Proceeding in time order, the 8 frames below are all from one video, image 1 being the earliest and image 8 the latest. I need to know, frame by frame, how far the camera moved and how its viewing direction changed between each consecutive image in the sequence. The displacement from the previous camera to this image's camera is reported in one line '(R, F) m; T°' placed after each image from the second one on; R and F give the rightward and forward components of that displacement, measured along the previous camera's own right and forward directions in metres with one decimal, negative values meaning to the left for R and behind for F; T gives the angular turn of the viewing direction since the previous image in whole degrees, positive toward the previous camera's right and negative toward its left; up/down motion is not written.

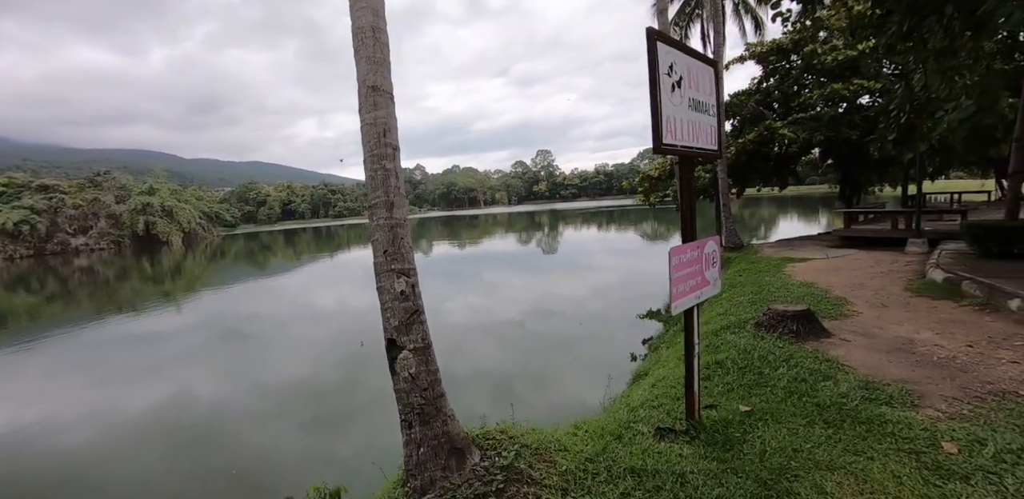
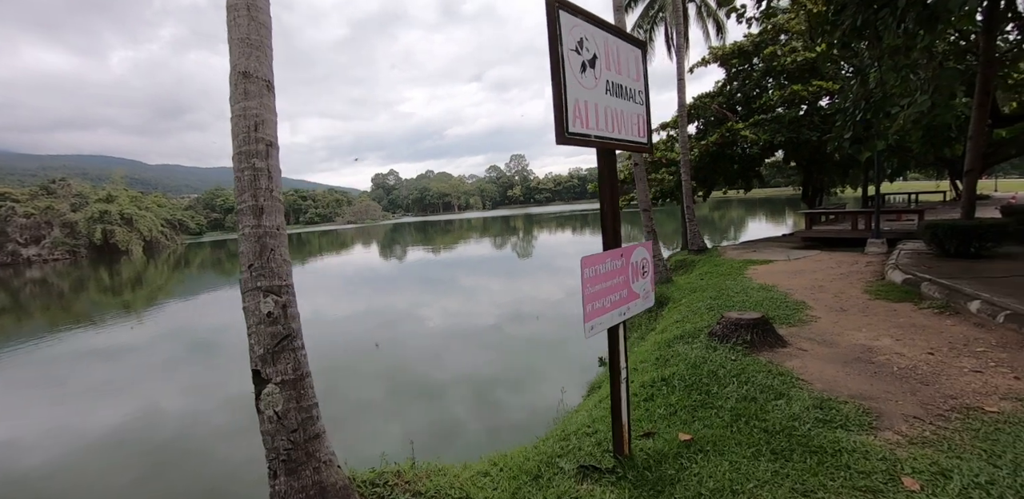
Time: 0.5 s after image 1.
(+0.4, +0.4) m; +3°
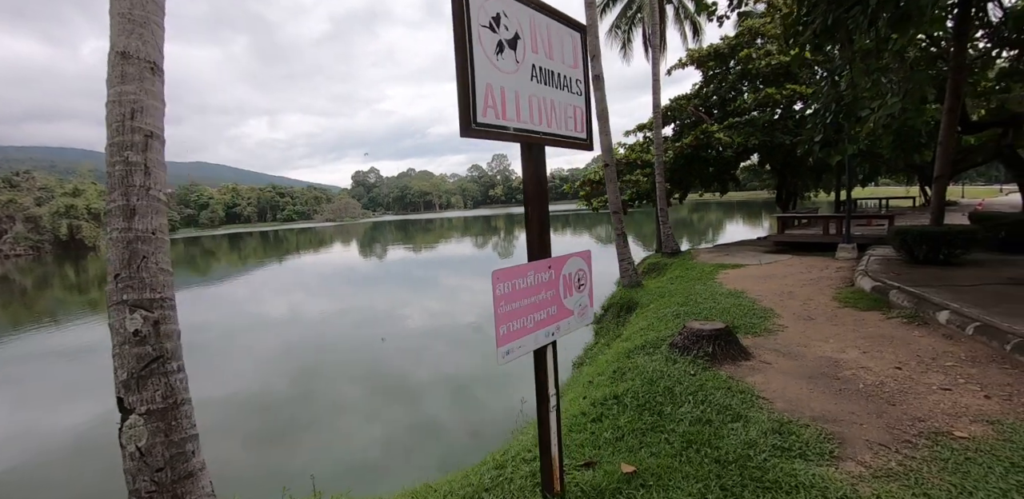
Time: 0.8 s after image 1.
(+0.3, +0.3) m; +2°
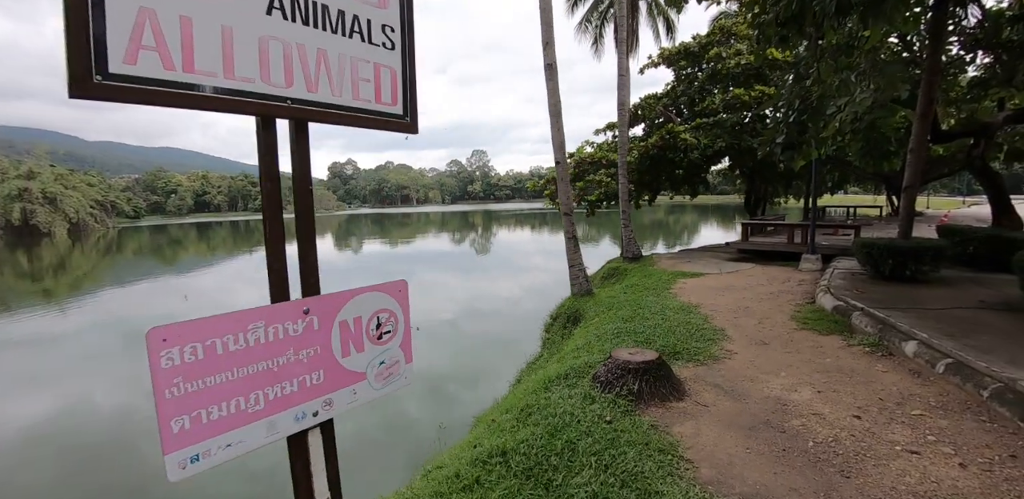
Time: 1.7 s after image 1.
(+0.6, +0.6) m; +3°
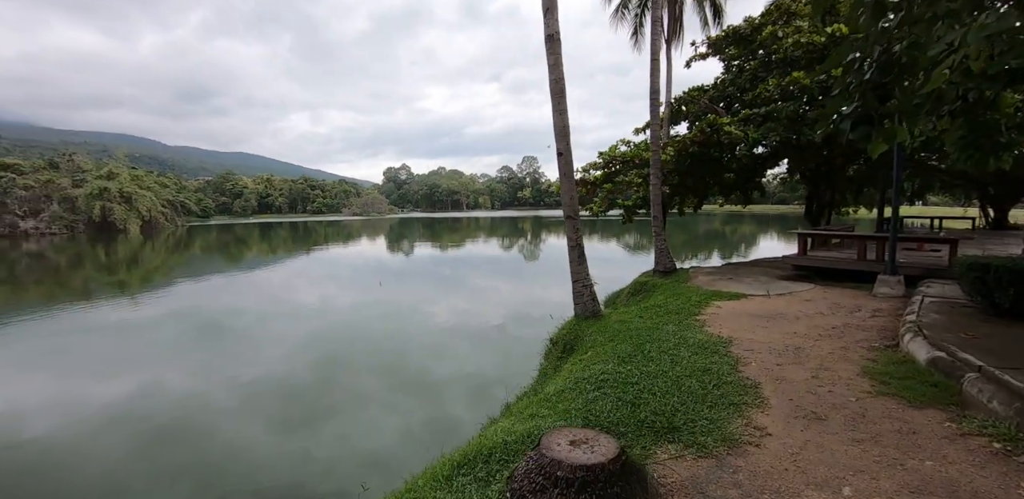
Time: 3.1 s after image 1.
(+0.7, +1.1) m; -6°
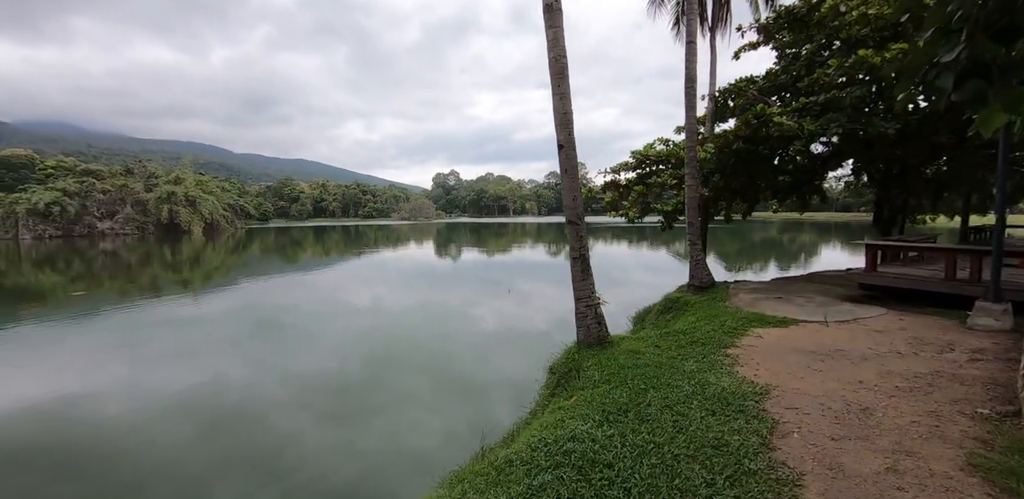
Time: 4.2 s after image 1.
(+0.6, +0.9) m; -6°
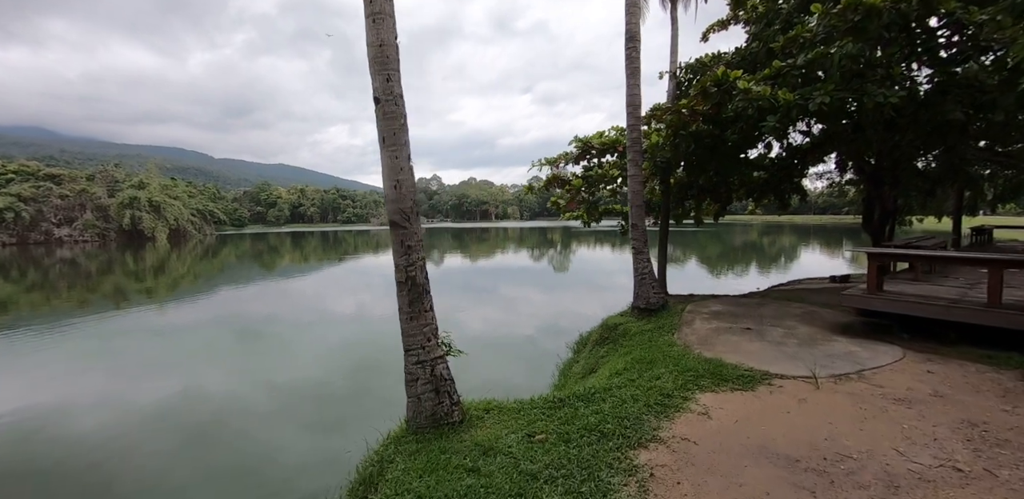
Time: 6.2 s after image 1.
(+1.2, +1.8) m; +2°
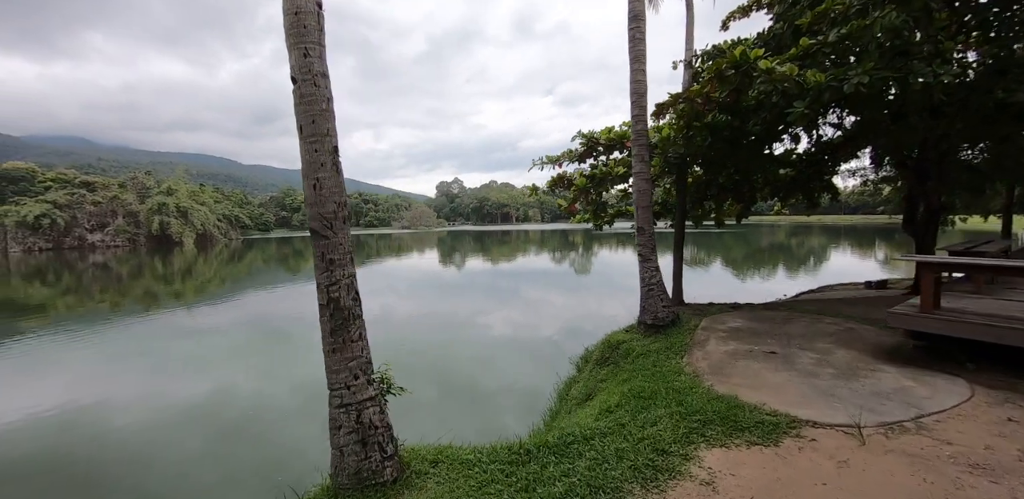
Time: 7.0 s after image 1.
(+0.3, +0.6) m; -3°
